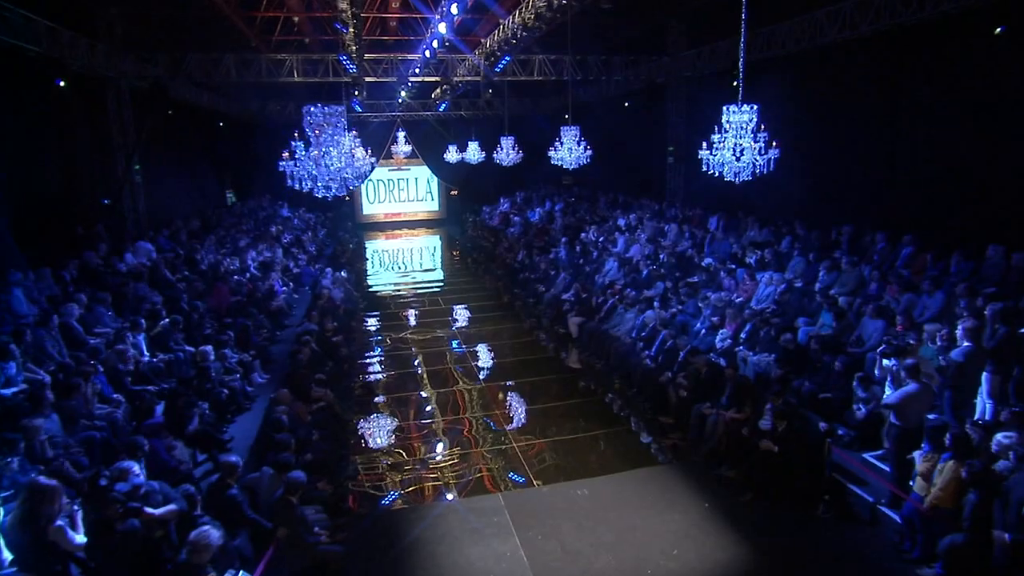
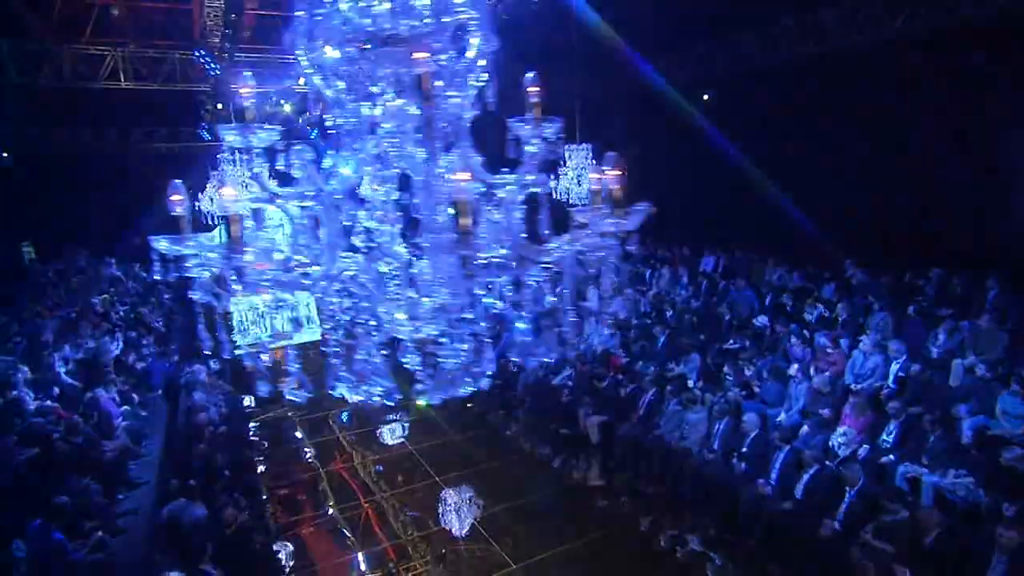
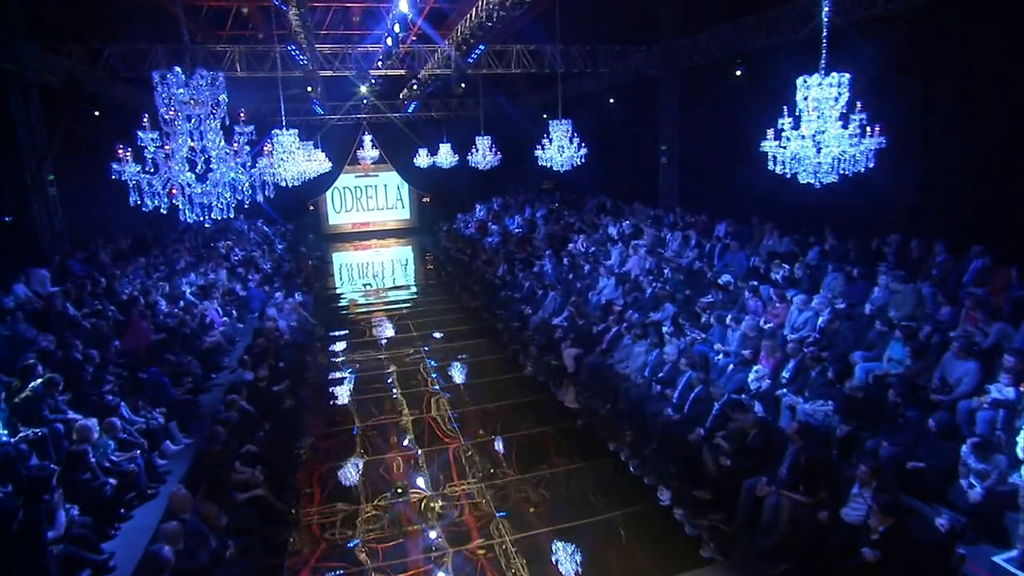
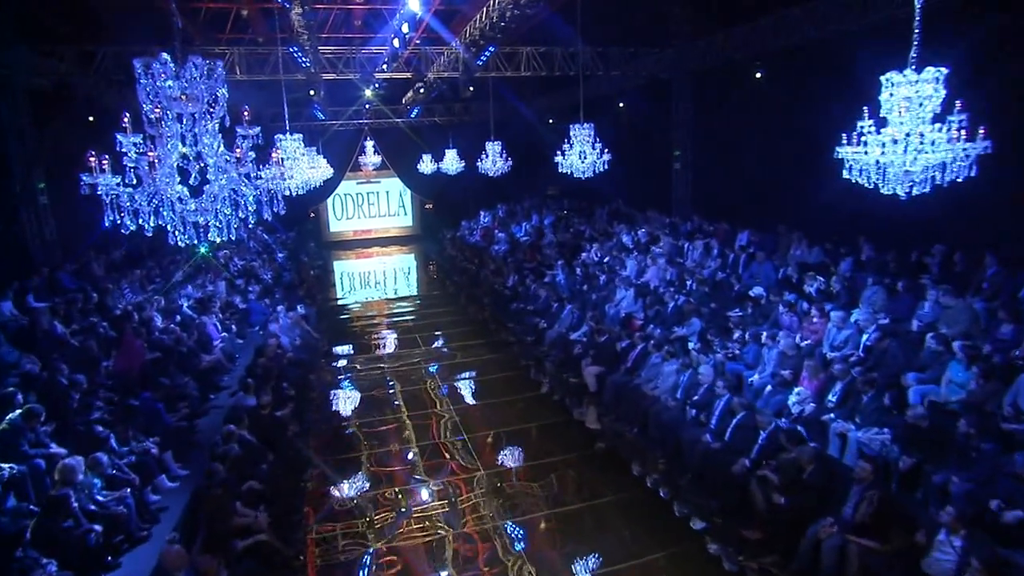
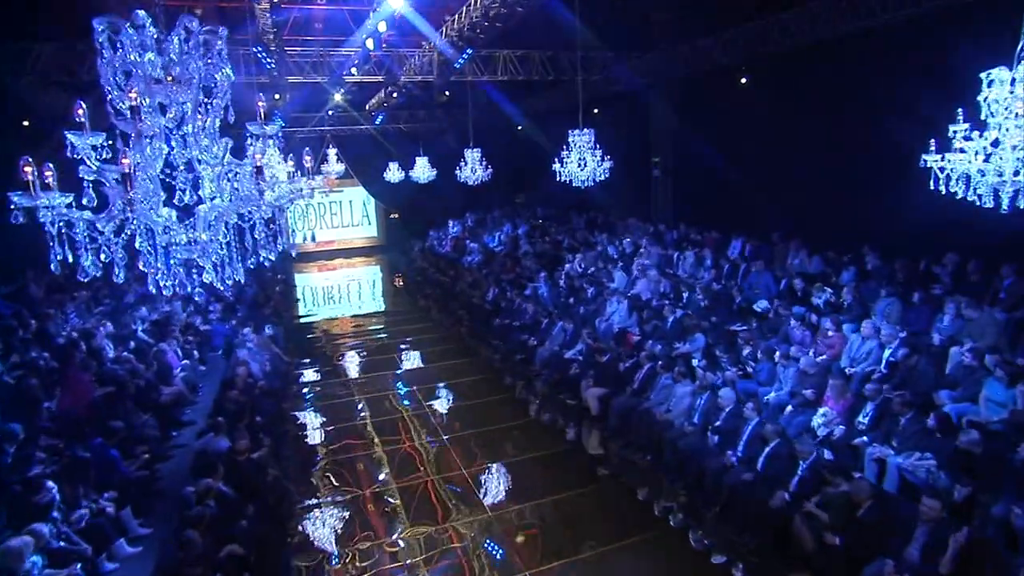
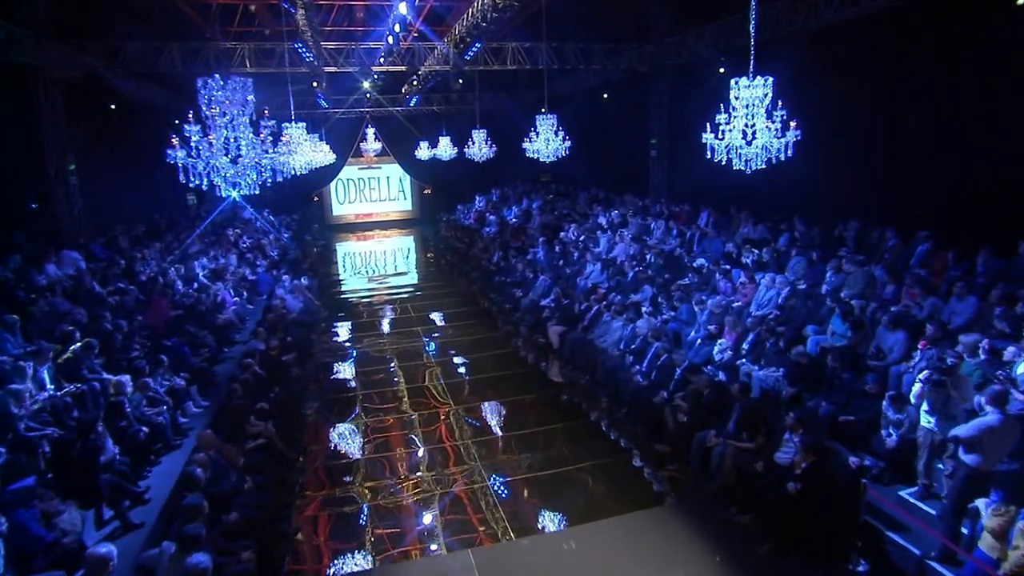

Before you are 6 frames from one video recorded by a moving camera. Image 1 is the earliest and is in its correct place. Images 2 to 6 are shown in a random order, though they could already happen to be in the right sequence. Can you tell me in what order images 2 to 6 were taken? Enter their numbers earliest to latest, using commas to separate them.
6, 3, 4, 5, 2
